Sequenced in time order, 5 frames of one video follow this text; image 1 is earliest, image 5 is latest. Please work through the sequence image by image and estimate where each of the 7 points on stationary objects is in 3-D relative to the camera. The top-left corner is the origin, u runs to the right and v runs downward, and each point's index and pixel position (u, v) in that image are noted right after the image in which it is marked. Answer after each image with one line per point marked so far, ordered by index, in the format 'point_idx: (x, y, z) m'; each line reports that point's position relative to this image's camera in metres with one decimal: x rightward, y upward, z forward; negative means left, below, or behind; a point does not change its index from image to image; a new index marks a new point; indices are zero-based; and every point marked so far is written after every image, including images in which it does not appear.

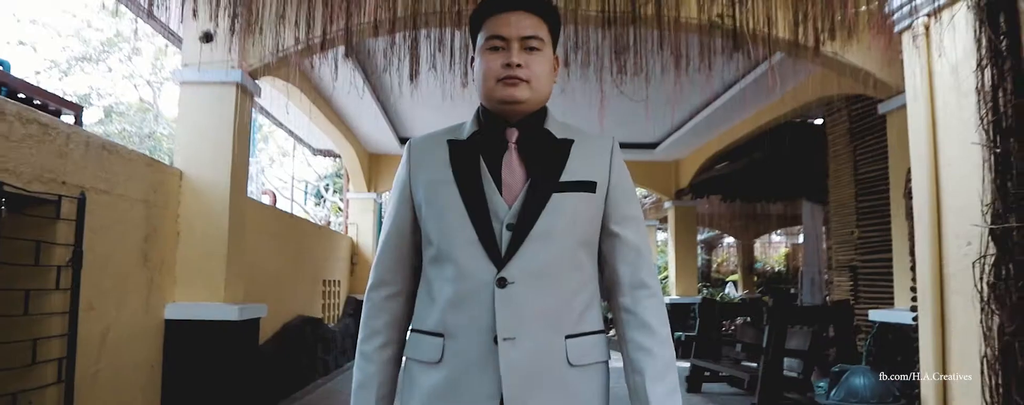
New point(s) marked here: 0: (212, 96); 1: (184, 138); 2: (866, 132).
0: (-1.7, +0.6, +3.6) m
1: (-1.9, +0.4, +3.6) m
2: (+2.7, +0.5, +4.8) m
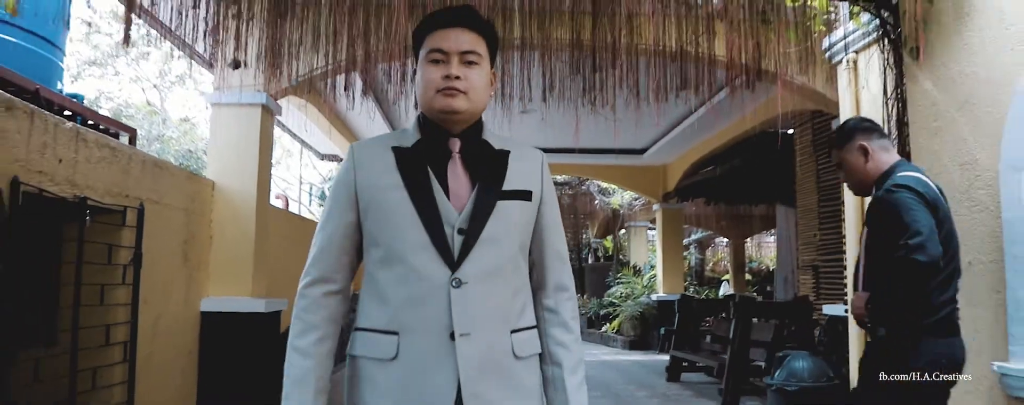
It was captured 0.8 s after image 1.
0: (-1.7, +0.6, +4.1) m
1: (-1.9, +0.3, +4.1) m
2: (+2.6, +0.5, +5.4) m
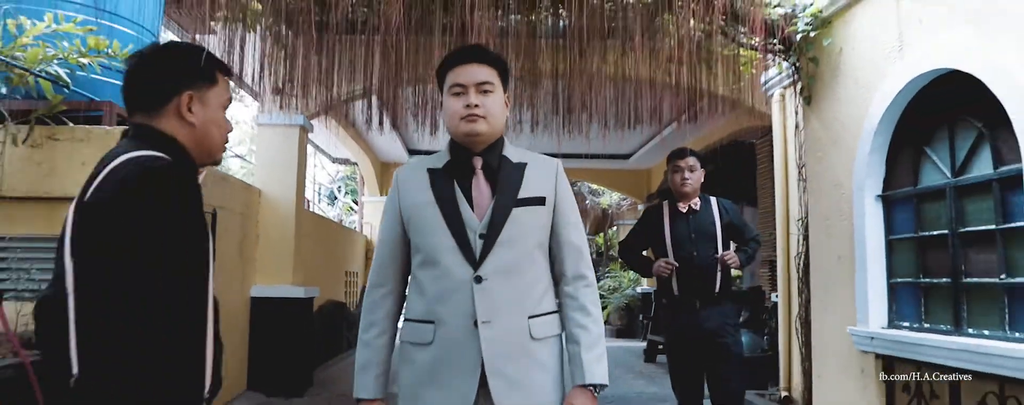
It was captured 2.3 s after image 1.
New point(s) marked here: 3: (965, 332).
0: (-1.8, +0.5, +5.0) m
1: (-1.9, +0.3, +5.0) m
2: (+2.6, +0.4, +6.2) m
3: (+1.6, -0.5, +2.3) m
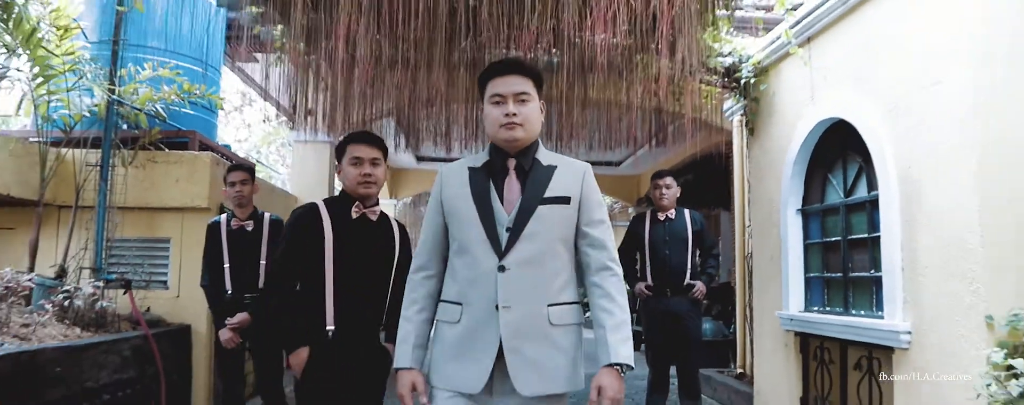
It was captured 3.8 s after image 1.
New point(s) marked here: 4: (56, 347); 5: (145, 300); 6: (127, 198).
0: (-1.8, +0.5, +5.8) m
1: (-1.9, +0.2, +5.8) m
2: (+2.6, +0.4, +7.0) m
3: (+1.7, -0.5, +3.1) m
4: (-1.9, -0.6, +2.7) m
5: (-2.1, -0.6, +3.8) m
6: (-2.2, 0.0, +3.7) m
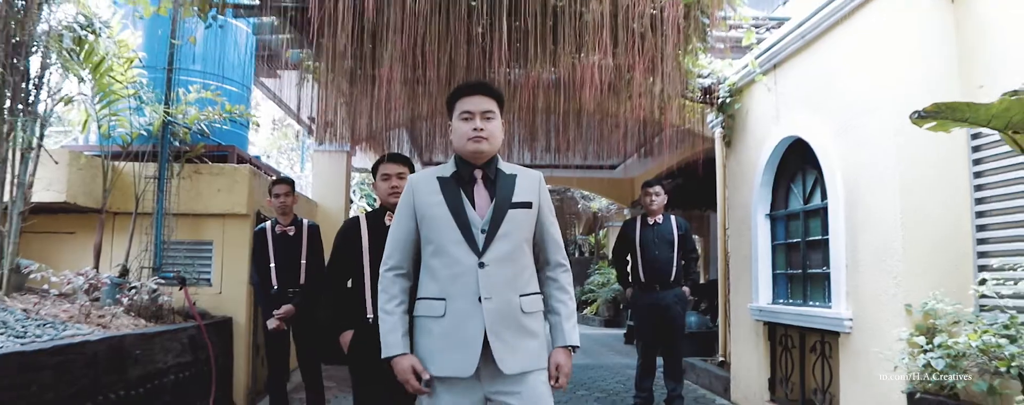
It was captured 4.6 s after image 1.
0: (-1.7, +0.4, +6.3) m
1: (-1.9, +0.2, +6.3) m
2: (+2.6, +0.3, +7.5) m
3: (+1.7, -0.6, +3.6) m
4: (-1.8, -0.6, +3.2) m
5: (-2.1, -0.6, +4.3) m
6: (-2.2, 0.0, +4.2) m
